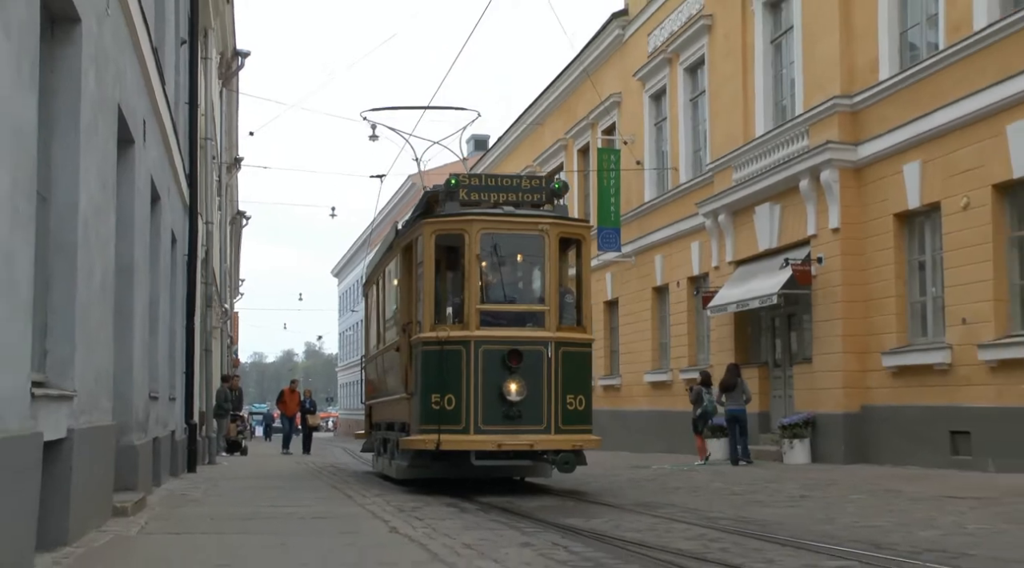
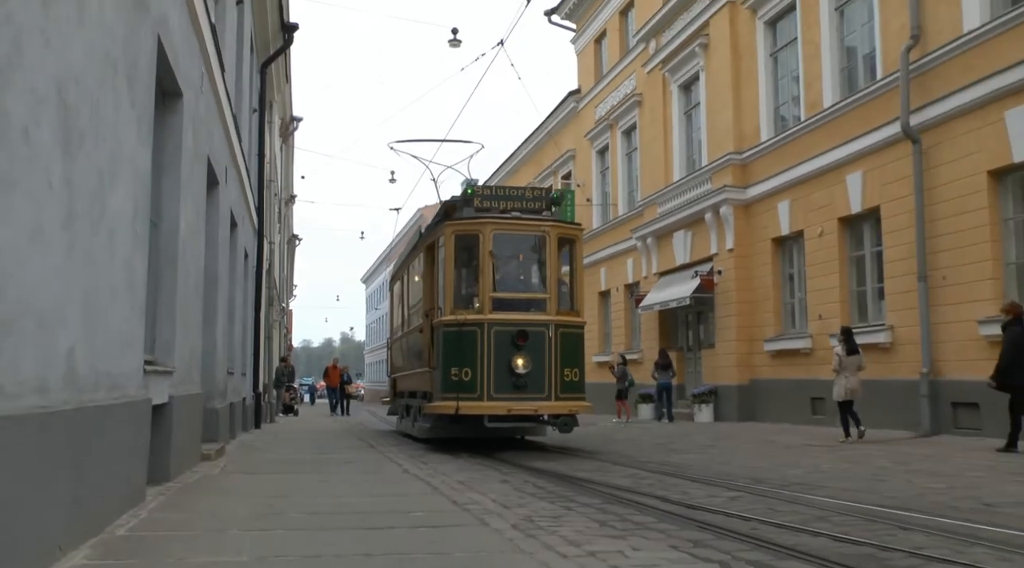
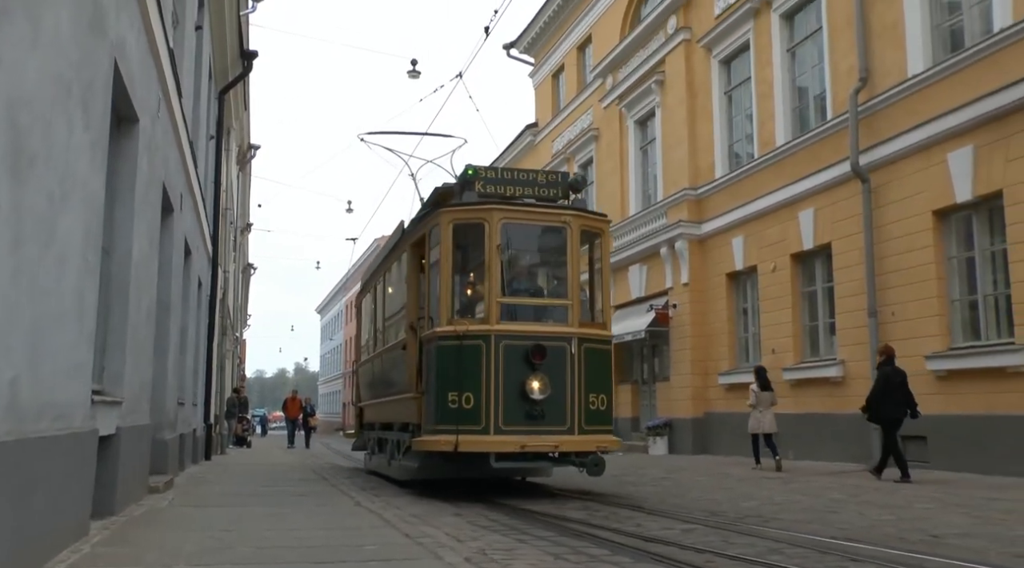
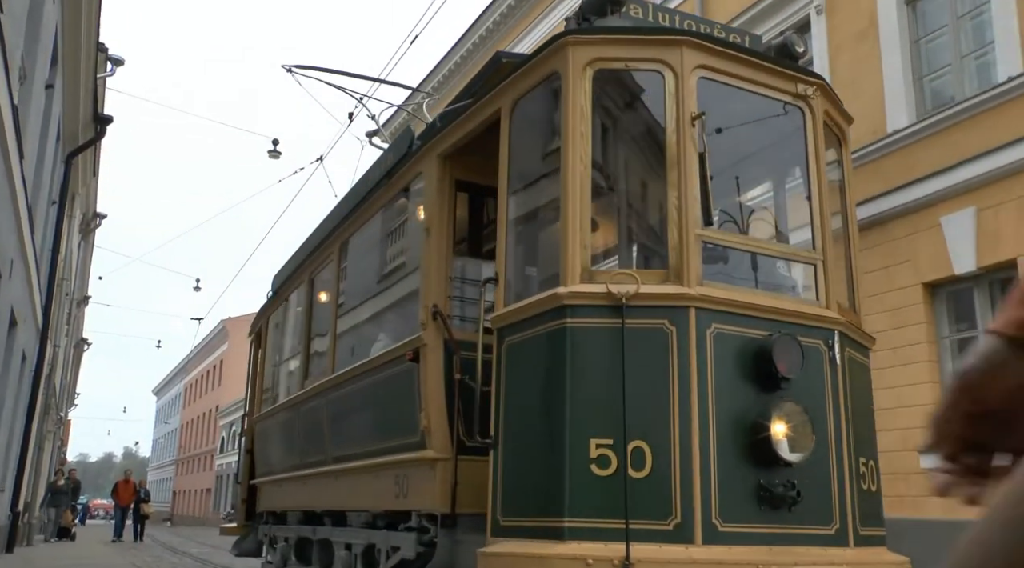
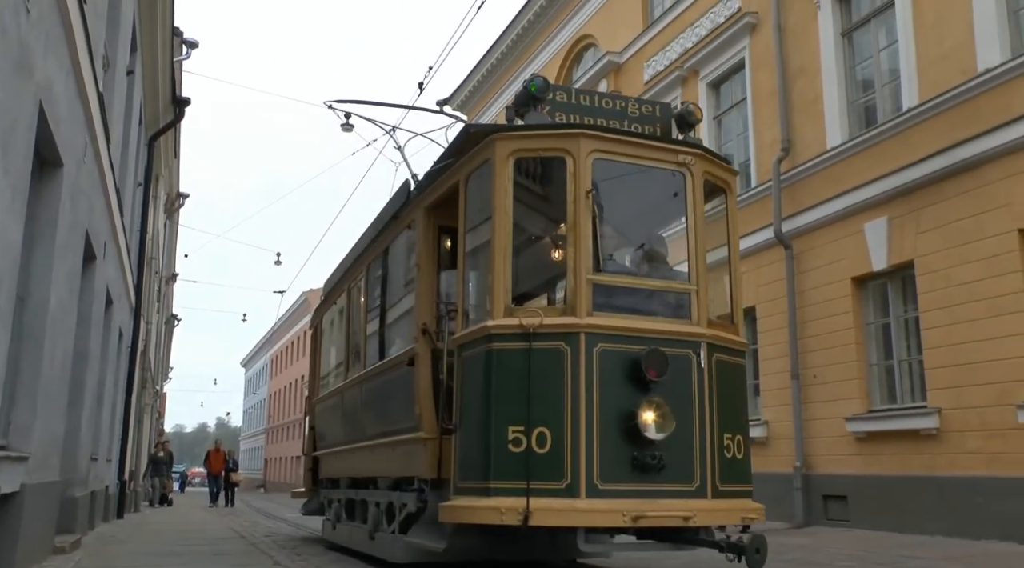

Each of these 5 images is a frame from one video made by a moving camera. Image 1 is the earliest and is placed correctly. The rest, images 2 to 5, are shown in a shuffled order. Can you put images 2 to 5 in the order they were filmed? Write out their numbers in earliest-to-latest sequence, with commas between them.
2, 3, 5, 4
